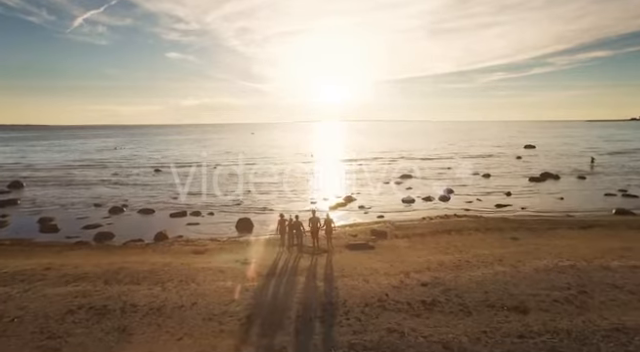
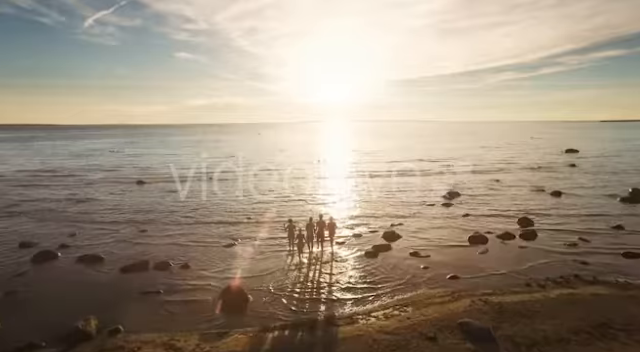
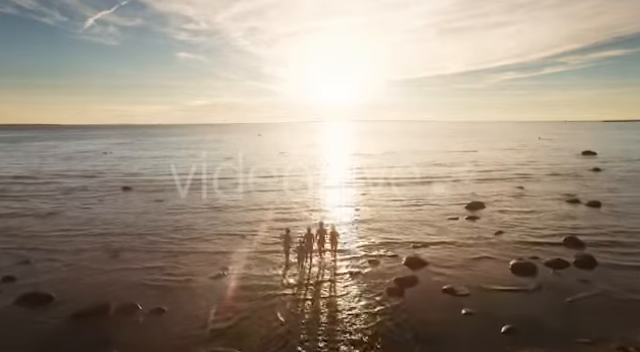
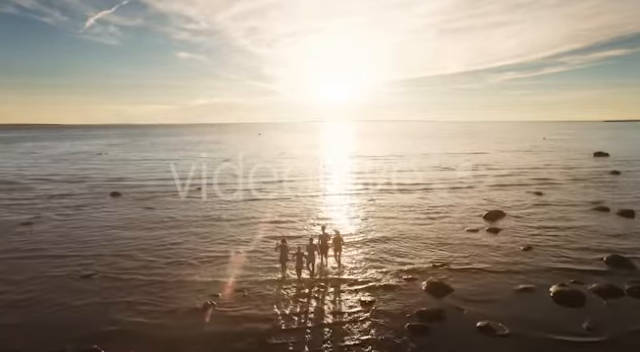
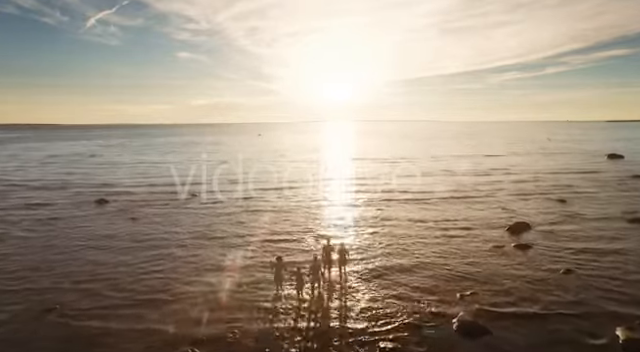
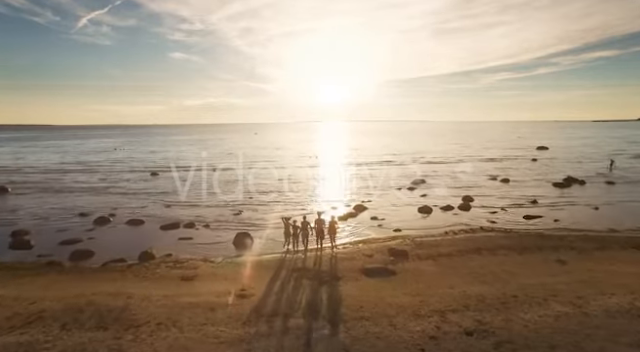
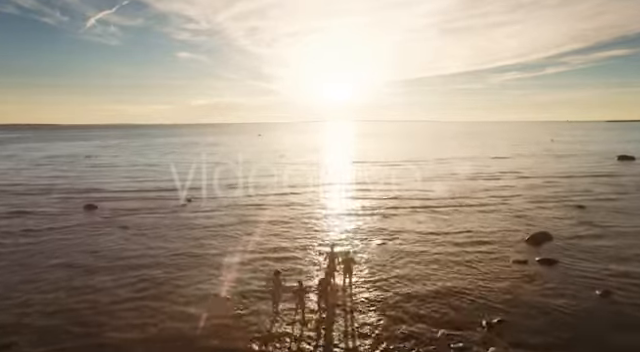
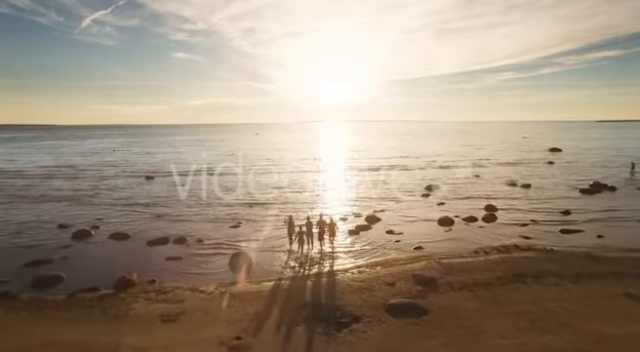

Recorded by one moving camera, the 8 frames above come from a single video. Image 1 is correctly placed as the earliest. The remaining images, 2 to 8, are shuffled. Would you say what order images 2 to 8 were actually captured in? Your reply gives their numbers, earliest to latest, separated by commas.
6, 8, 2, 3, 4, 5, 7
